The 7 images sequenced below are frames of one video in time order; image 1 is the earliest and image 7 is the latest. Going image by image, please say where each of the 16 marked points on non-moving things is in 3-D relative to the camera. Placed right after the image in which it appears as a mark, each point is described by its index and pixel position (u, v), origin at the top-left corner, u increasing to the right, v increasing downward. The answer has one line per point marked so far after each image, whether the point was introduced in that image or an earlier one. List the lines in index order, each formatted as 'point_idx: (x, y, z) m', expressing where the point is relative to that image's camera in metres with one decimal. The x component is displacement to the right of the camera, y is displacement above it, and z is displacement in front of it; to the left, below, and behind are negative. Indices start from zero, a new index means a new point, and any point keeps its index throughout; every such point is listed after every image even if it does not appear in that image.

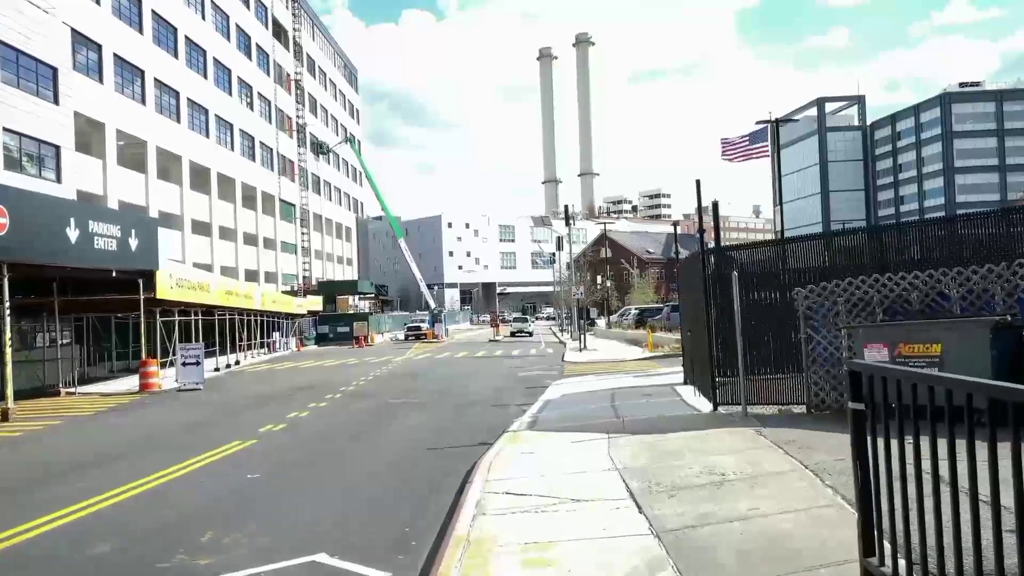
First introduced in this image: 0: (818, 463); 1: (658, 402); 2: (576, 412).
0: (+2.7, -1.5, +6.8) m
1: (+2.6, -2.1, +13.9) m
2: (+1.1, -2.2, +13.6) m
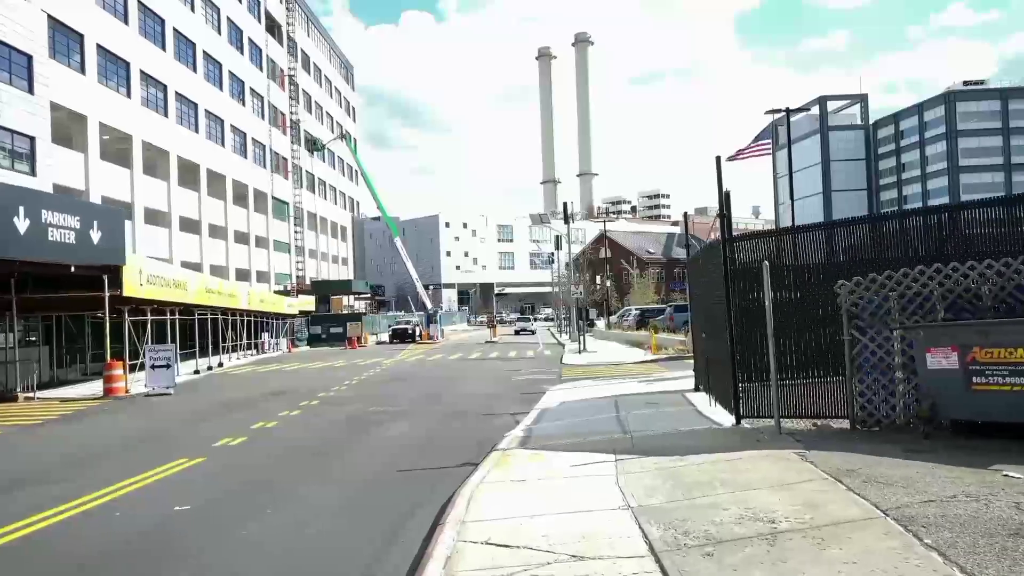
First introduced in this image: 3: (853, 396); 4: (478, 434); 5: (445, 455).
0: (+2.6, -1.4, +5.1) m
1: (+2.5, -2.0, +12.3) m
2: (+1.0, -2.1, +12.0) m
3: (+3.9, -1.3, +8.9) m
4: (-0.5, -2.4, +12.6) m
5: (-0.9, -2.4, +10.9) m
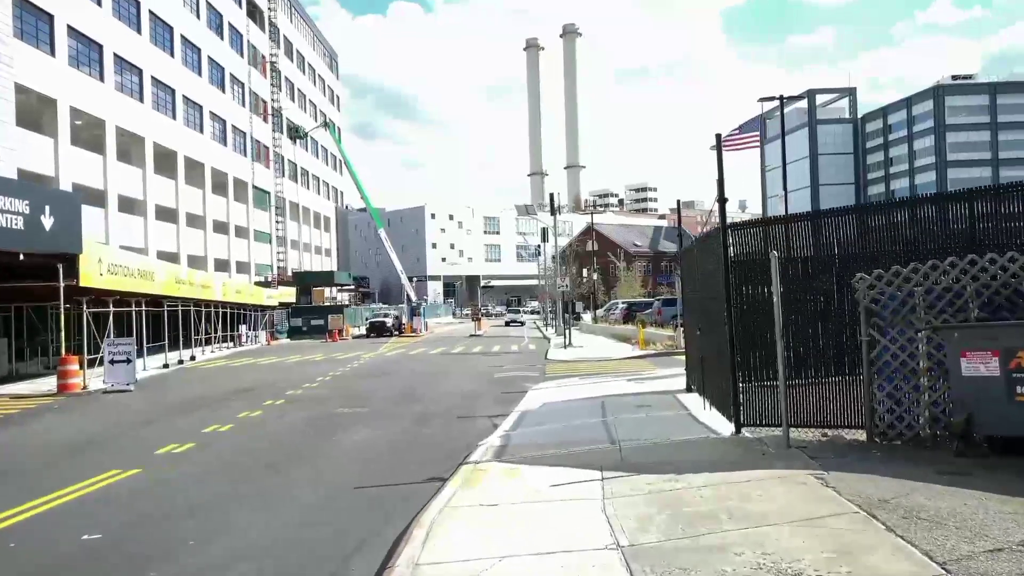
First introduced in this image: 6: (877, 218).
0: (+2.4, -1.4, +4.0) m
1: (+2.1, -1.9, +11.2) m
2: (+0.7, -2.0, +10.9) m
3: (+3.6, -1.2, +7.8) m
4: (-0.9, -2.3, +11.5) m
5: (-1.2, -2.3, +9.8) m
6: (+3.8, +0.7, +7.9) m
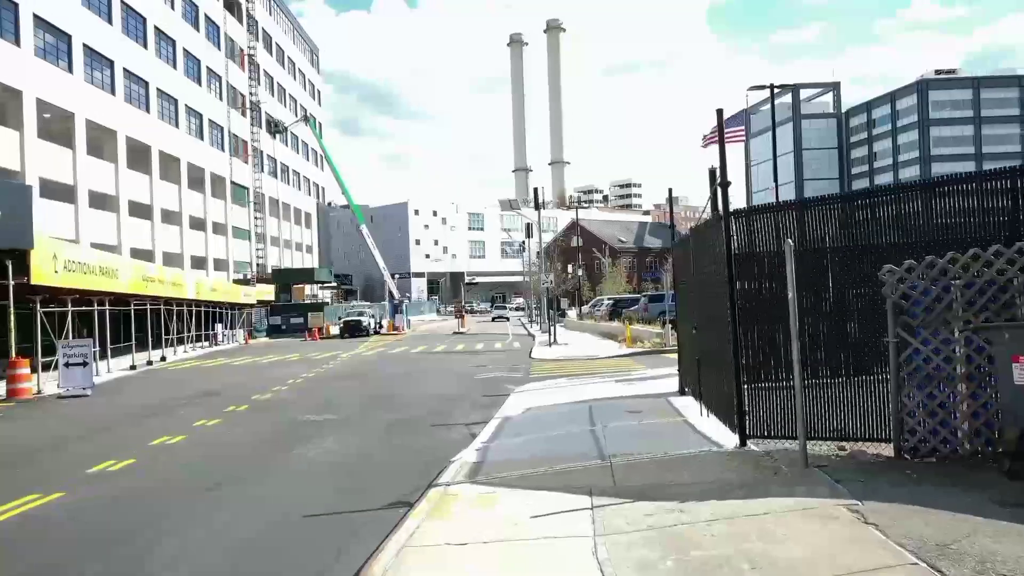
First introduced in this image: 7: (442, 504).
0: (+2.2, -1.4, +3.0) m
1: (+1.8, -1.8, +10.2) m
2: (+0.4, -2.0, +9.8) m
3: (+3.4, -1.1, +6.8) m
4: (-1.2, -2.2, +10.4) m
5: (-1.5, -2.2, +8.7) m
6: (+3.5, +0.8, +6.9) m
7: (-0.6, -1.9, +6.7) m
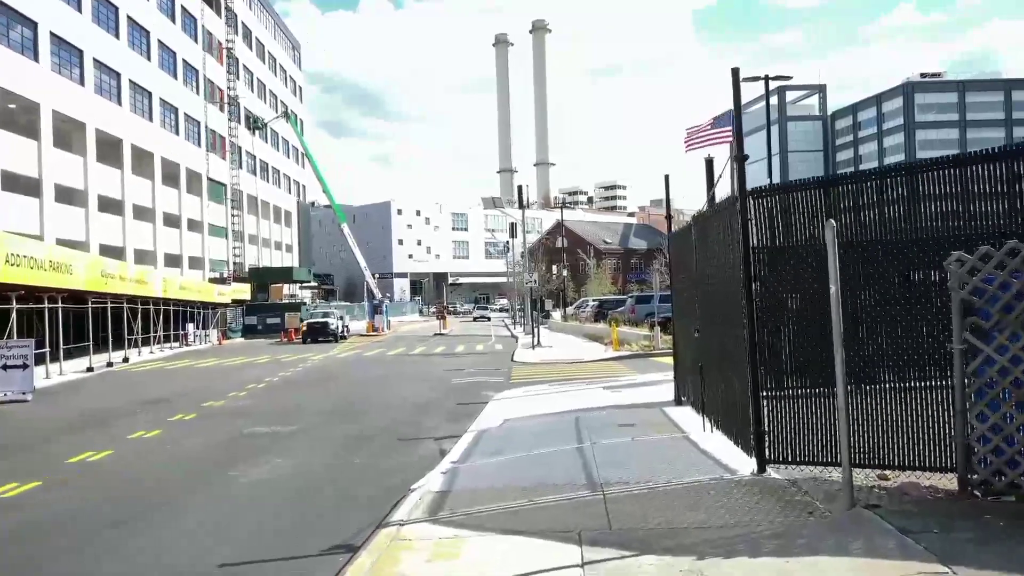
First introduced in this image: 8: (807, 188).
0: (+2.1, -1.3, +1.6) m
1: (+1.6, -1.8, +8.8) m
2: (+0.1, -1.9, +8.4) m
3: (+3.2, -1.1, +5.5) m
4: (-1.5, -2.1, +9.0) m
5: (-1.7, -2.1, +7.2) m
6: (+3.3, +0.8, +5.6) m
7: (-0.8, -1.8, +5.2) m
8: (+2.5, +0.8, +6.3) m
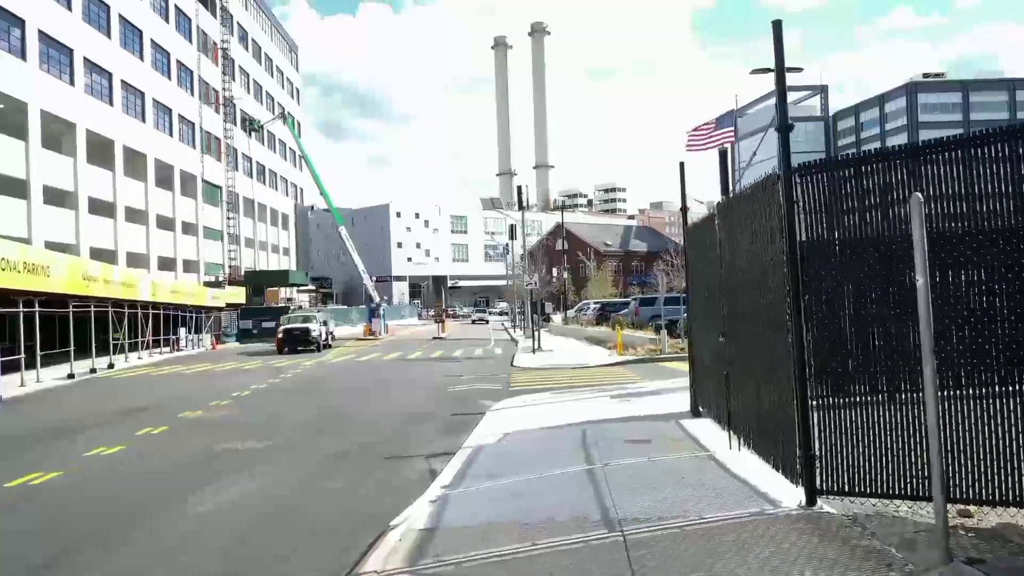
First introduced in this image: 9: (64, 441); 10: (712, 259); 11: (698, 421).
0: (+2.1, -1.3, +0.4) m
1: (+1.6, -1.8, +7.6) m
2: (+0.1, -1.9, +7.2) m
3: (+3.2, -1.0, +4.3) m
4: (-1.5, -2.1, +7.8) m
5: (-1.7, -2.1, +6.1) m
6: (+3.3, +0.9, +4.4) m
7: (-0.8, -1.8, +4.1) m
8: (+2.5, +0.9, +5.2) m
9: (-7.2, -2.5, +12.5) m
10: (+2.3, +0.4, +9.0) m
11: (+2.5, -1.8, +10.1) m
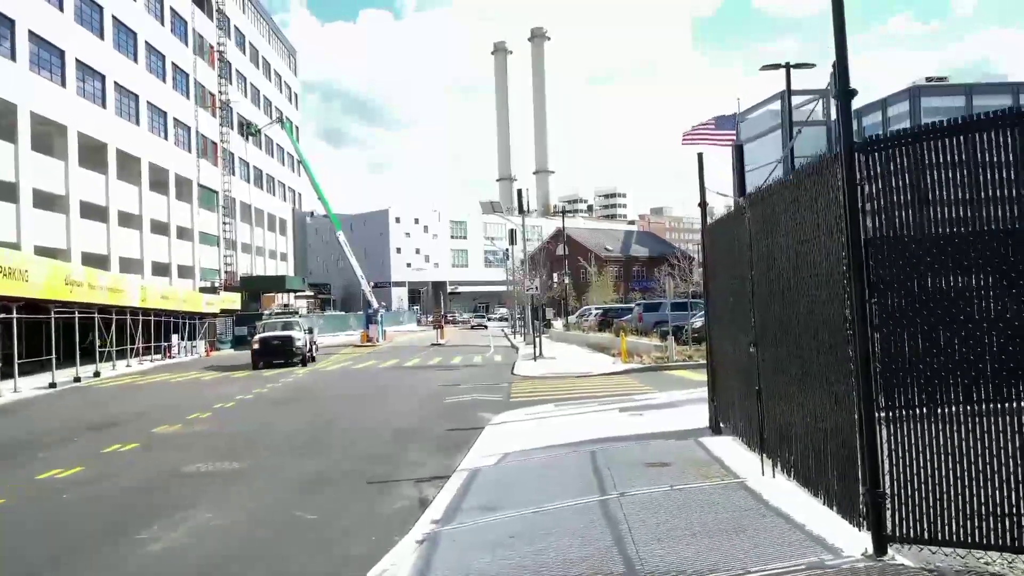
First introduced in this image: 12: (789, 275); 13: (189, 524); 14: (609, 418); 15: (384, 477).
0: (+2.1, -1.2, -0.6) m
1: (+1.6, -1.8, +6.5) m
2: (+0.1, -1.9, +6.2) m
3: (+3.2, -1.0, +3.3) m
4: (-1.5, -2.2, +6.7) m
5: (-1.7, -2.1, +5.0) m
6: (+3.3, +0.9, +3.4) m
7: (-0.8, -1.8, +3.0) m
8: (+2.5, +0.9, +4.1) m
9: (-7.2, -2.5, +11.5) m
10: (+2.4, +0.4, +7.9) m
11: (+2.5, -1.8, +9.0) m
12: (+2.2, +0.1, +6.1) m
13: (-3.1, -2.3, +7.3) m
14: (+1.5, -2.0, +12.1) m
15: (-1.5, -2.2, +9.0) m
